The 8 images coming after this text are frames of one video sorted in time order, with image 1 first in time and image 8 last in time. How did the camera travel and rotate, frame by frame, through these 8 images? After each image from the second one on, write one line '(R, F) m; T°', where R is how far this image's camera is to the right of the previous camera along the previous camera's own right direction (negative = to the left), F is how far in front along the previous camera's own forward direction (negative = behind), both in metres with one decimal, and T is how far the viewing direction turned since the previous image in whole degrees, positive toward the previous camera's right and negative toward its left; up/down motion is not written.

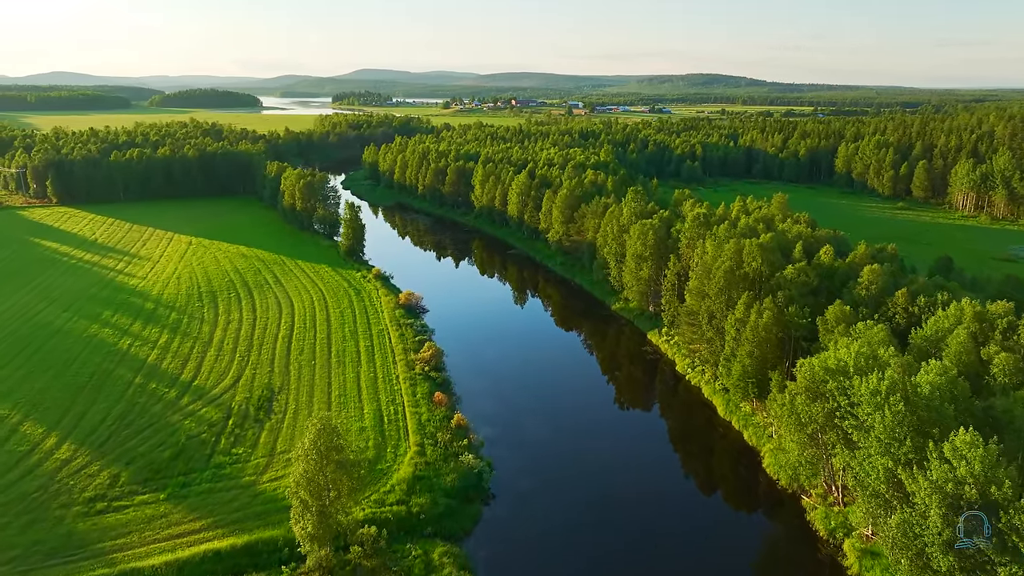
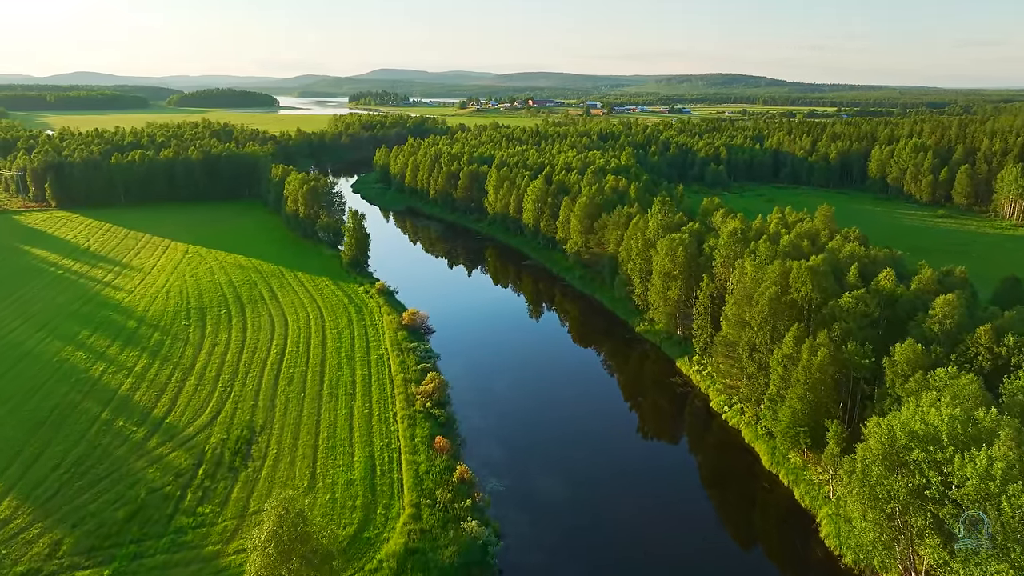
(+0.1, +4.3) m; -1°
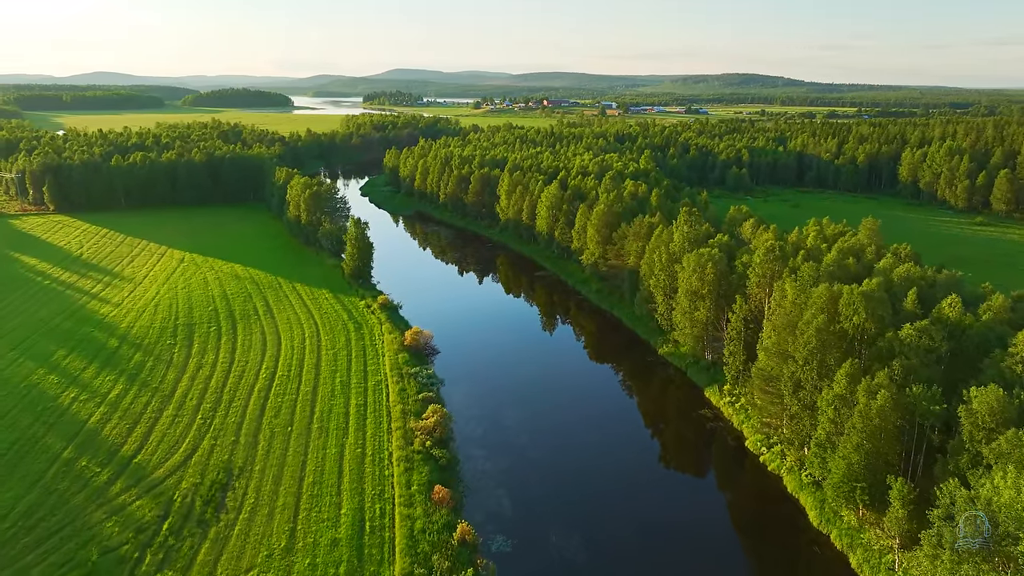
(+0.1, +3.6) m; -1°
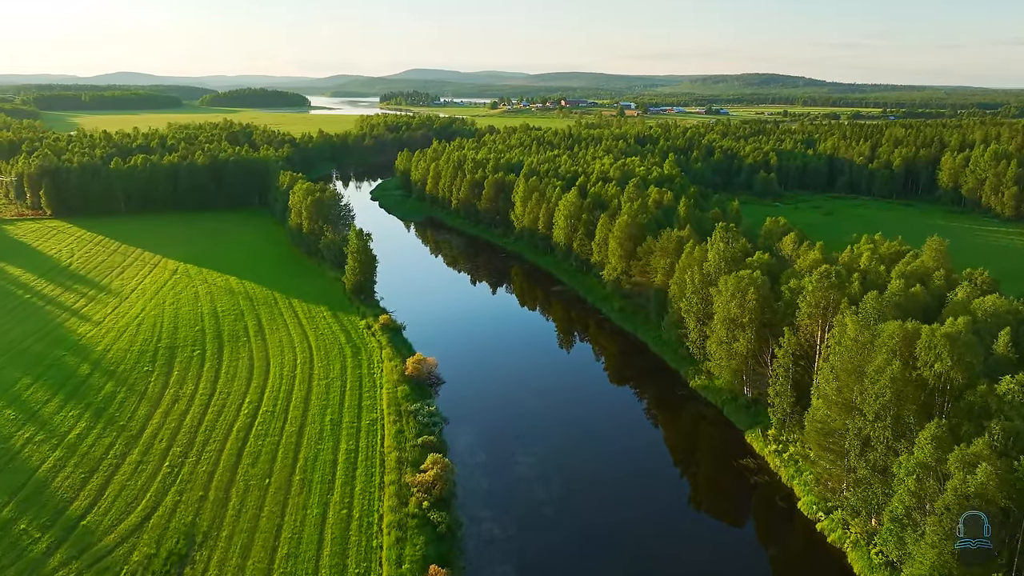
(+0.1, +4.3) m; -1°
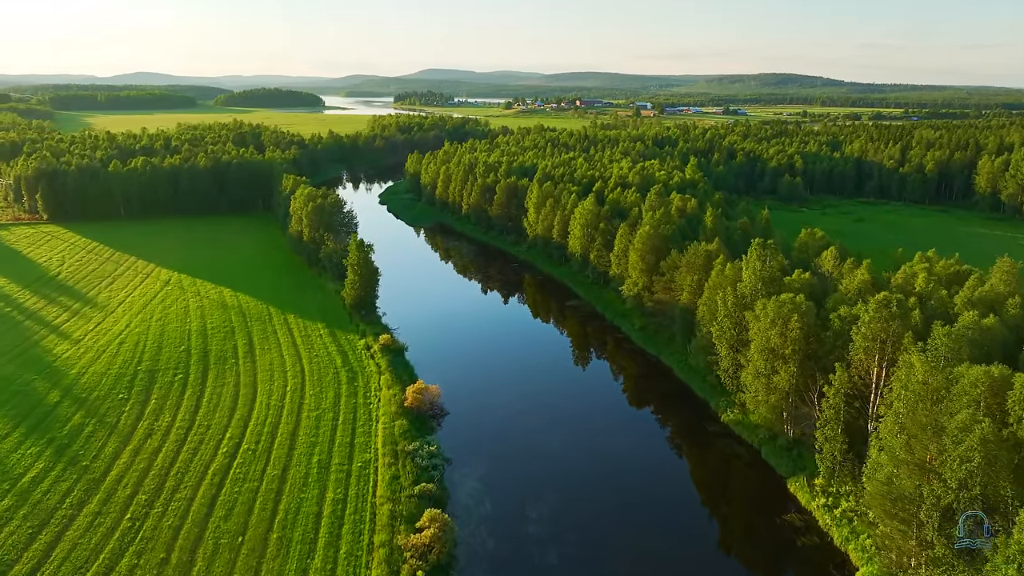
(+0.1, +3.6) m; -1°
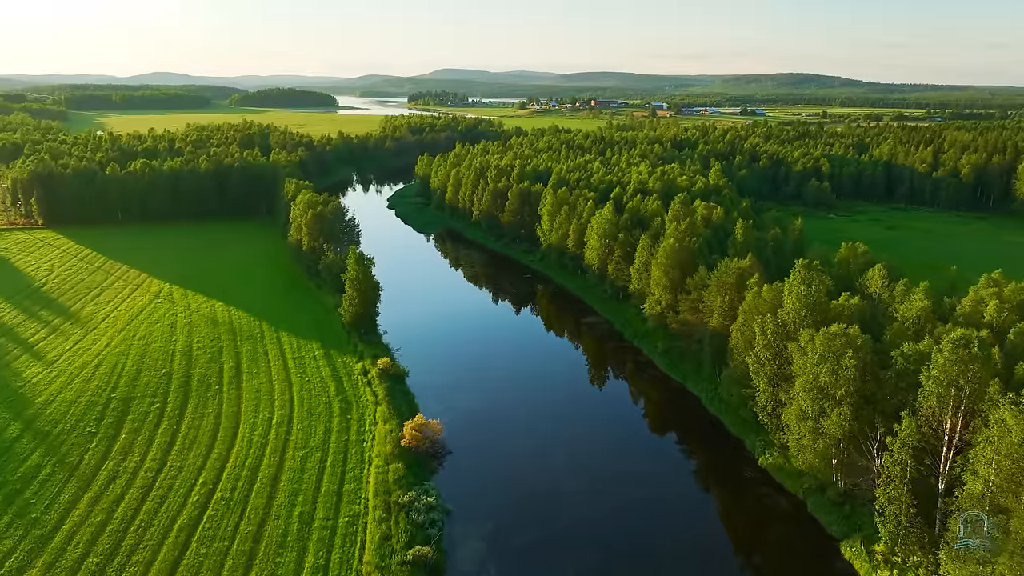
(+0.1, +3.6) m; -1°
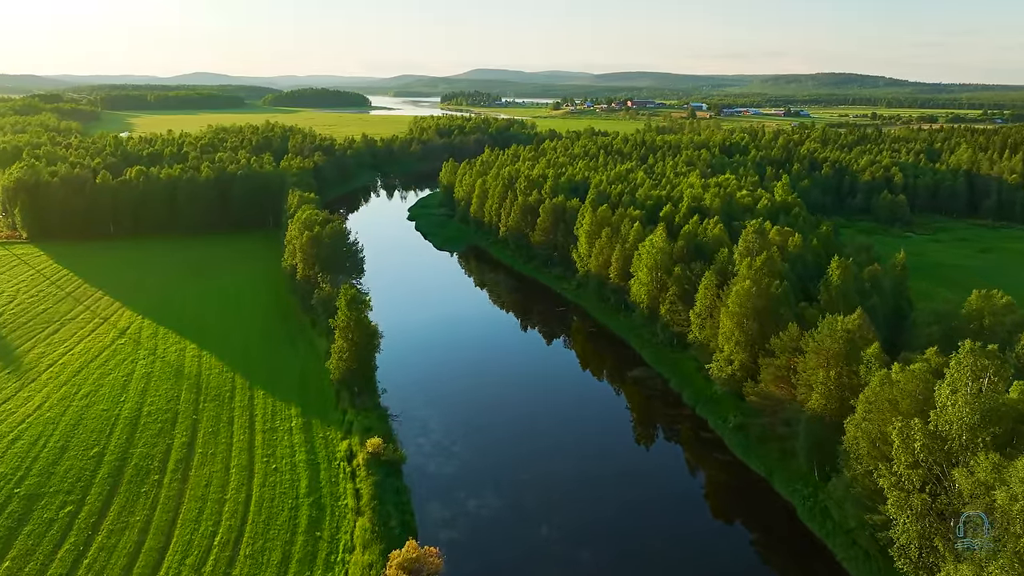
(0.0, +8.6) m; -3°
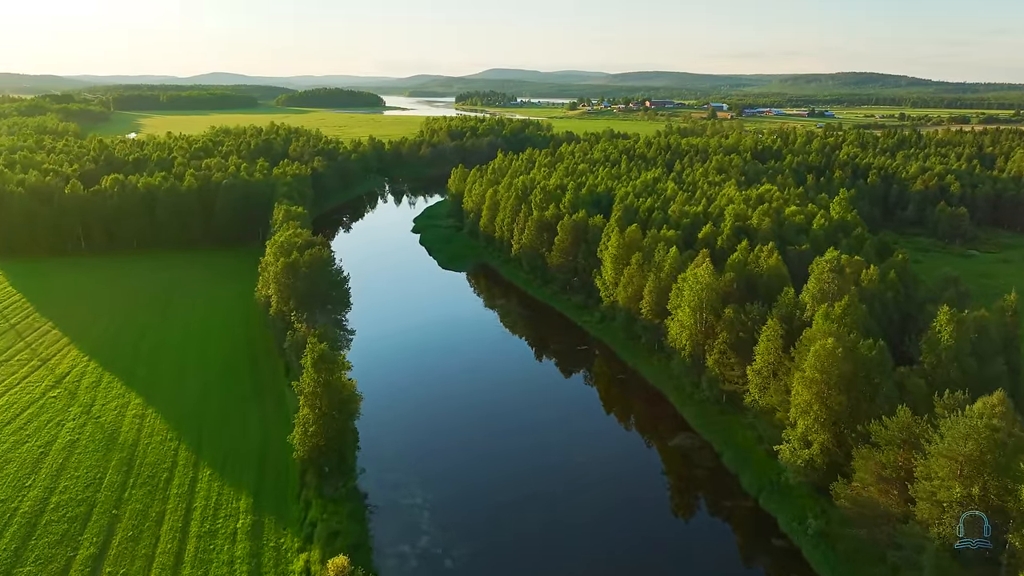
(+0.1, +7.3) m; -1°
